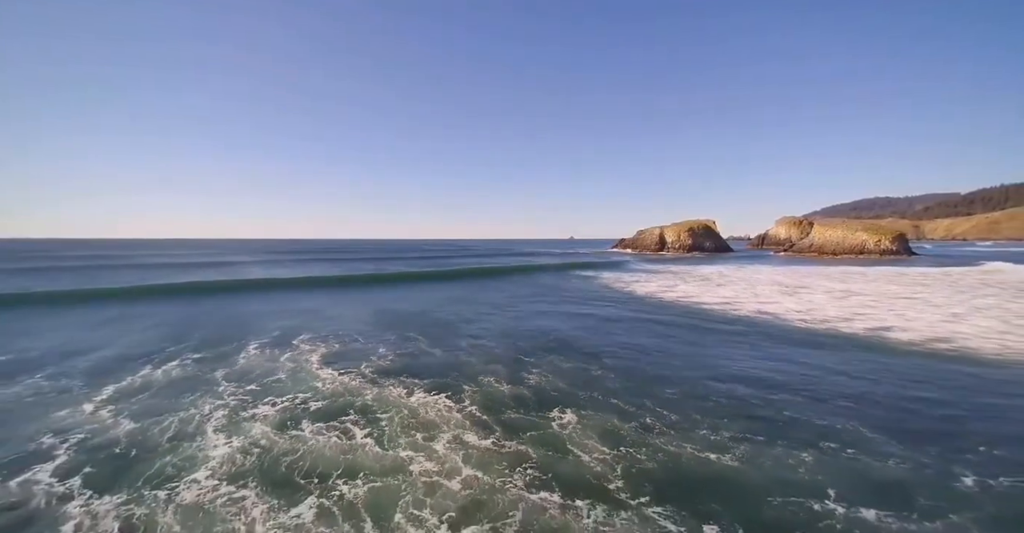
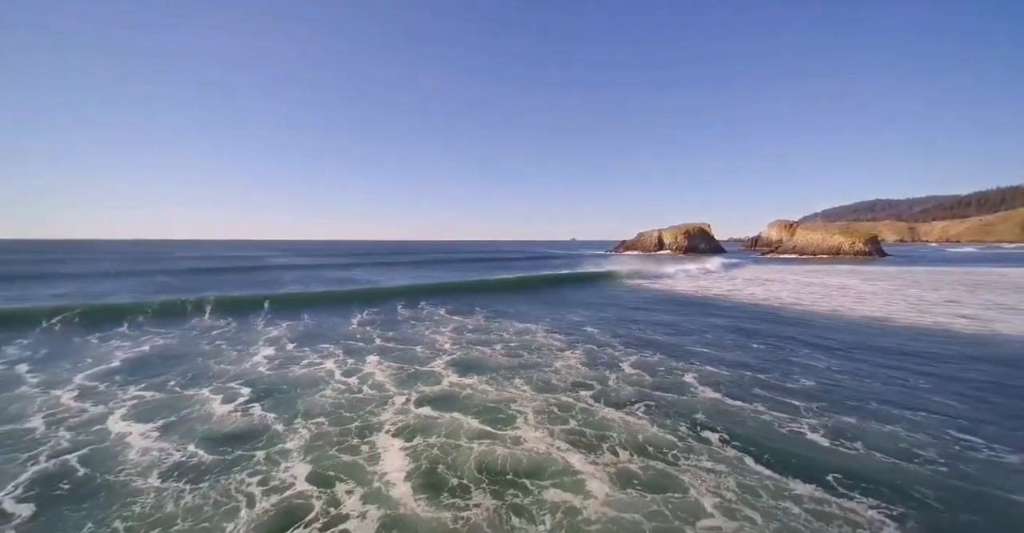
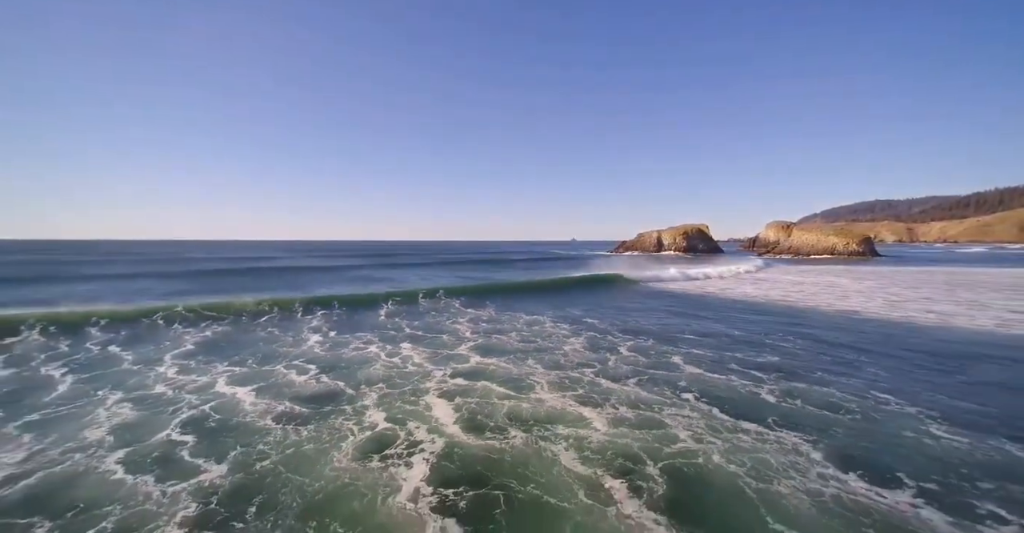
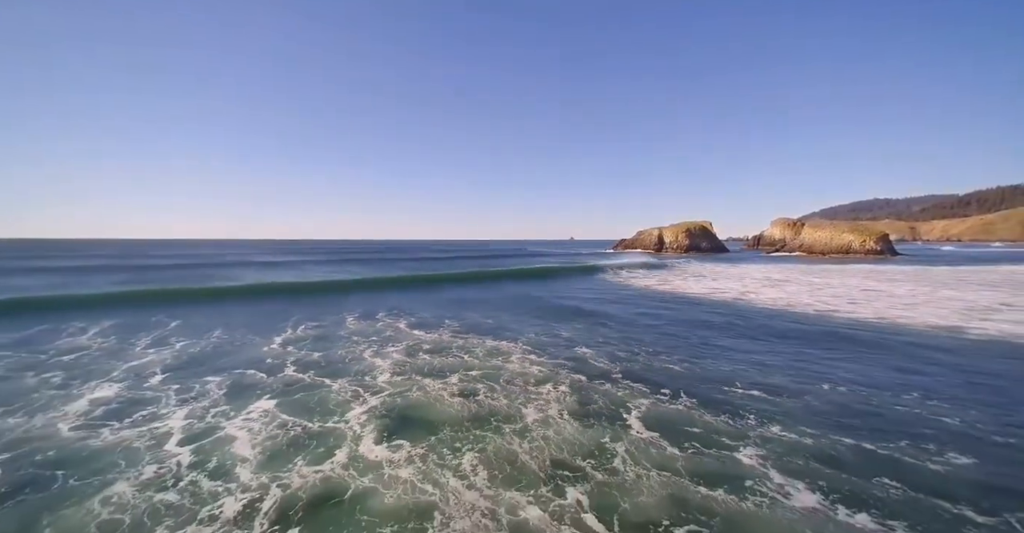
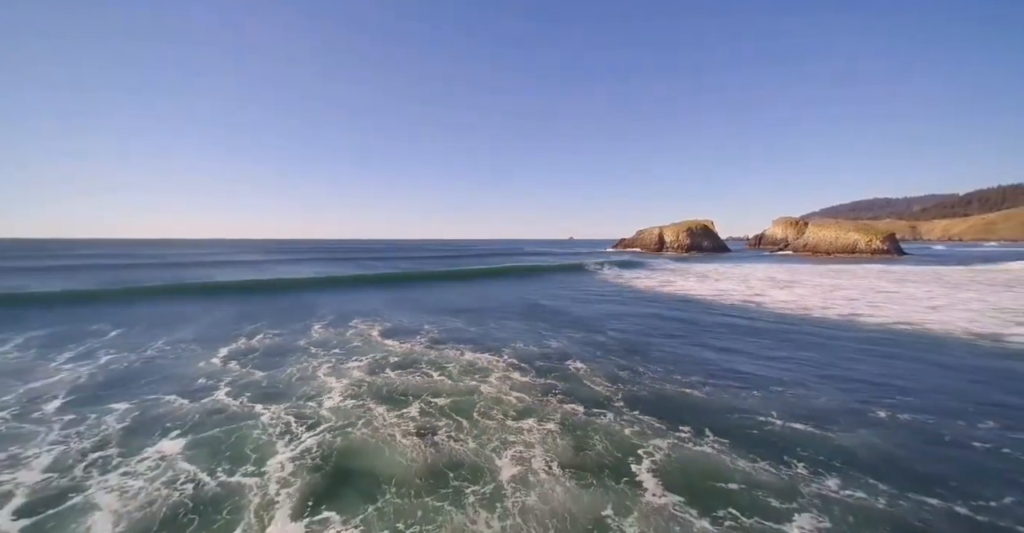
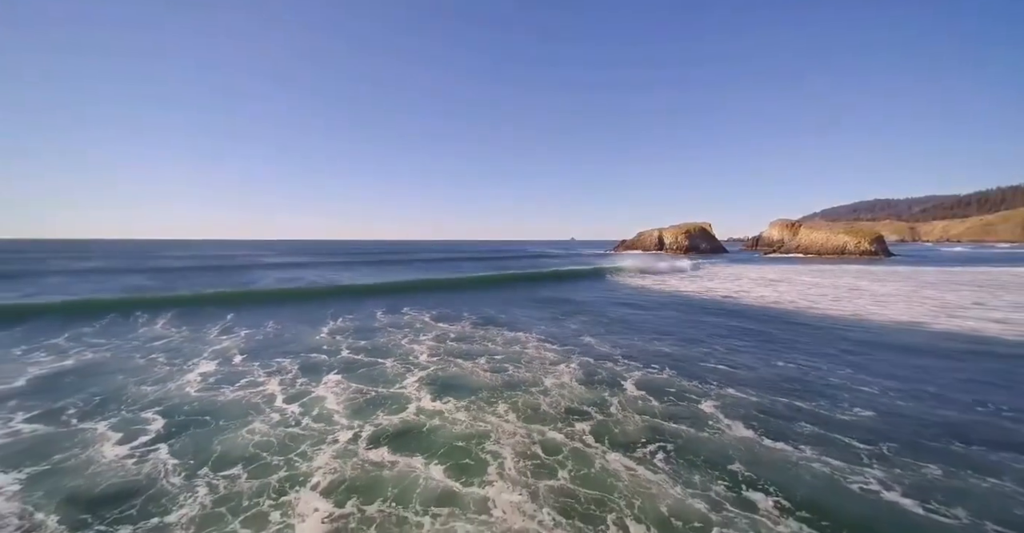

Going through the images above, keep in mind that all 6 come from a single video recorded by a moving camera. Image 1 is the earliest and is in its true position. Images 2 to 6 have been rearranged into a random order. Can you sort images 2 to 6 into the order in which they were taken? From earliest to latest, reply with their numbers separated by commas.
5, 4, 6, 2, 3
